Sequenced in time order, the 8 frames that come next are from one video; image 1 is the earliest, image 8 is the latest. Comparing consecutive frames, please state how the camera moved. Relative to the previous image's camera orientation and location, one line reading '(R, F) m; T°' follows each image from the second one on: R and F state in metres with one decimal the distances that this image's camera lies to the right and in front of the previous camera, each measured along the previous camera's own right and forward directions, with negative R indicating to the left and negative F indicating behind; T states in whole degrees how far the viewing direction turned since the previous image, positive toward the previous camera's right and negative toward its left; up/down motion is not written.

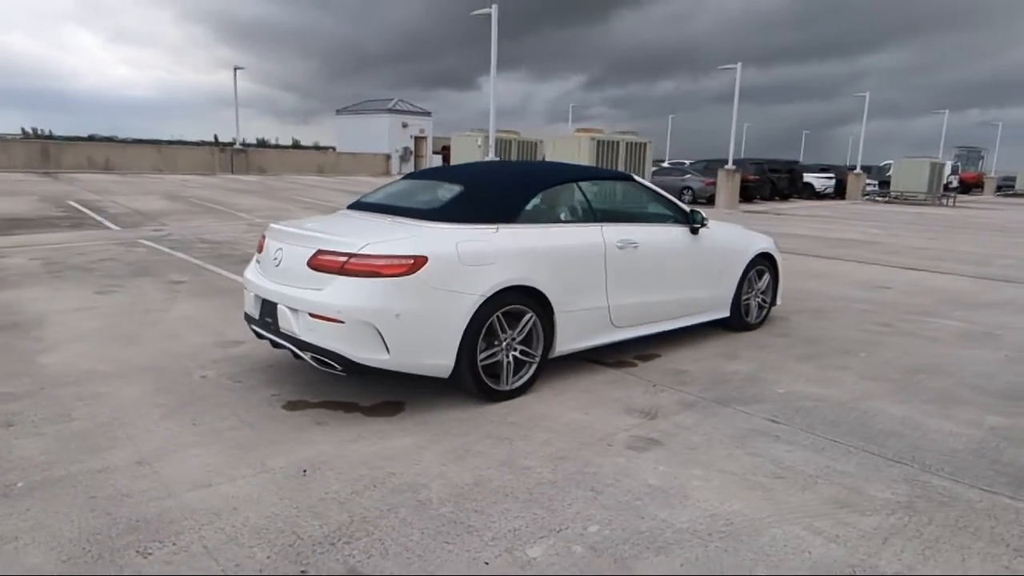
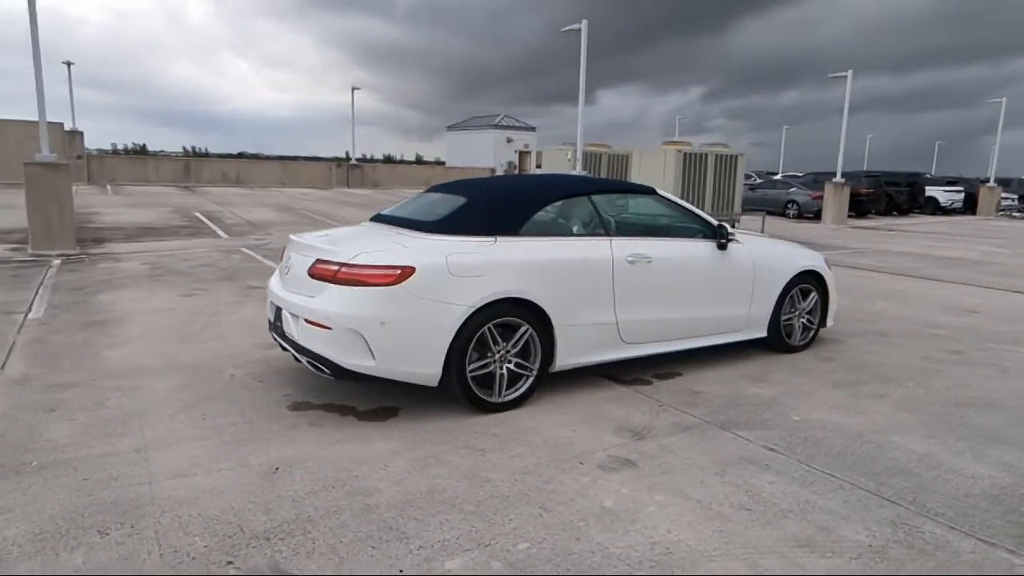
(+0.8, +0.1) m; -10°
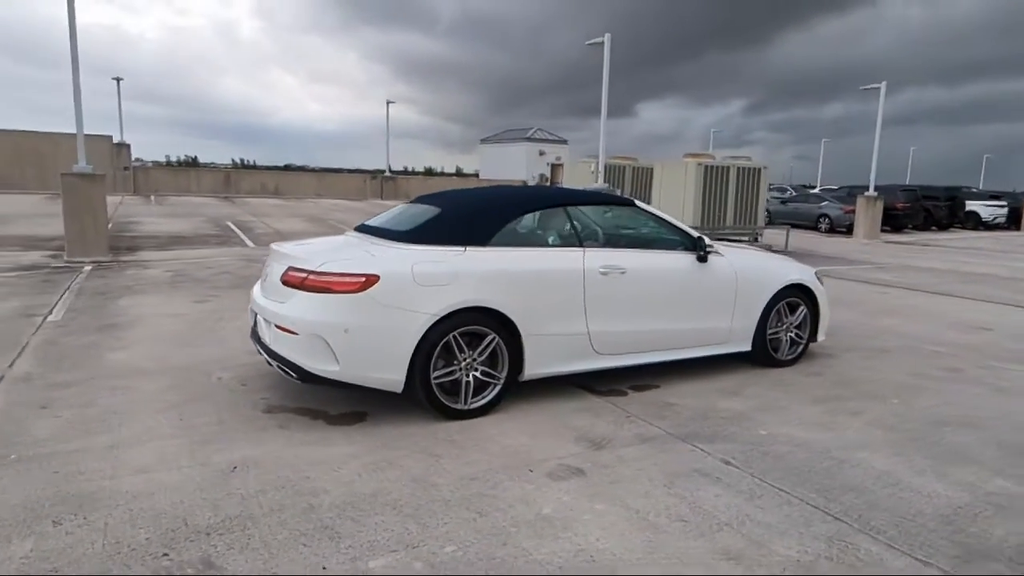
(+0.5, -0.1) m; -3°
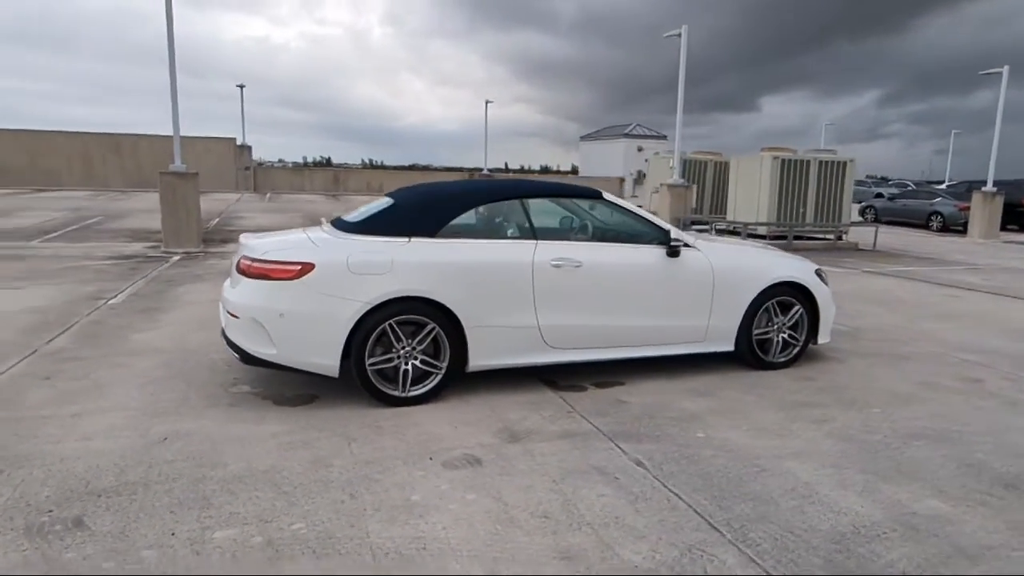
(+1.2, +0.1) m; -10°
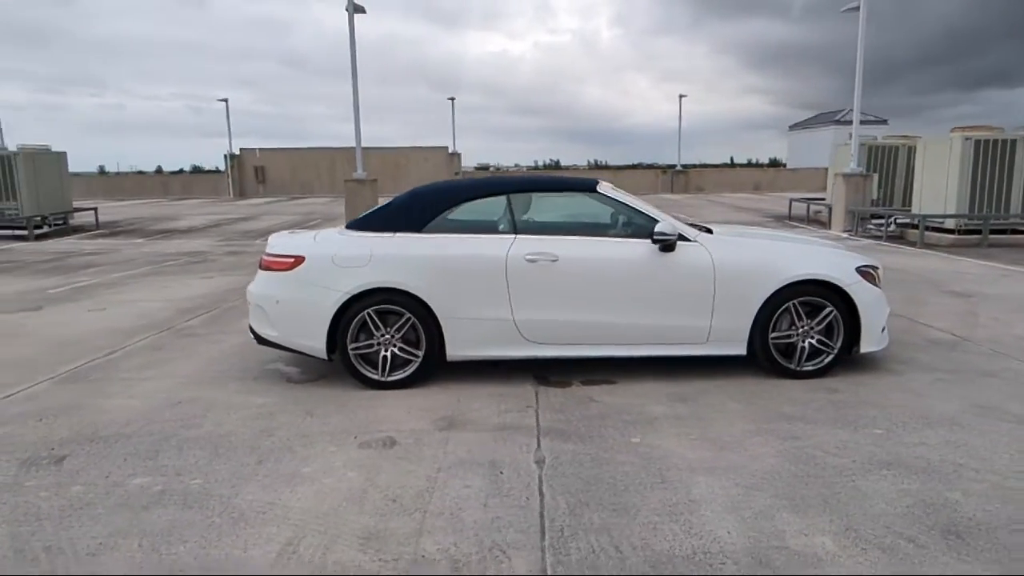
(+1.7, +0.2) m; -19°
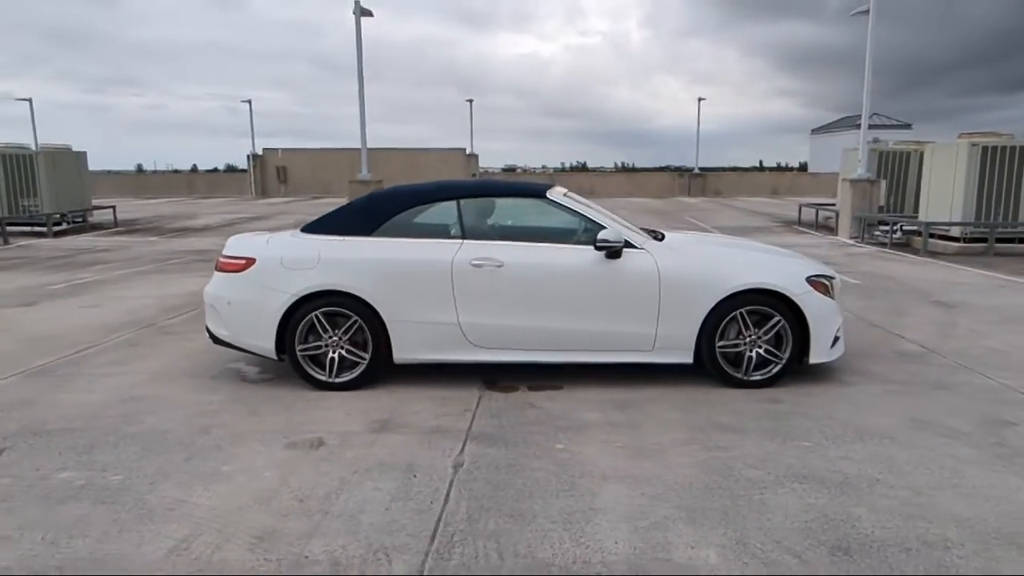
(+0.6, 0.0) m; -2°
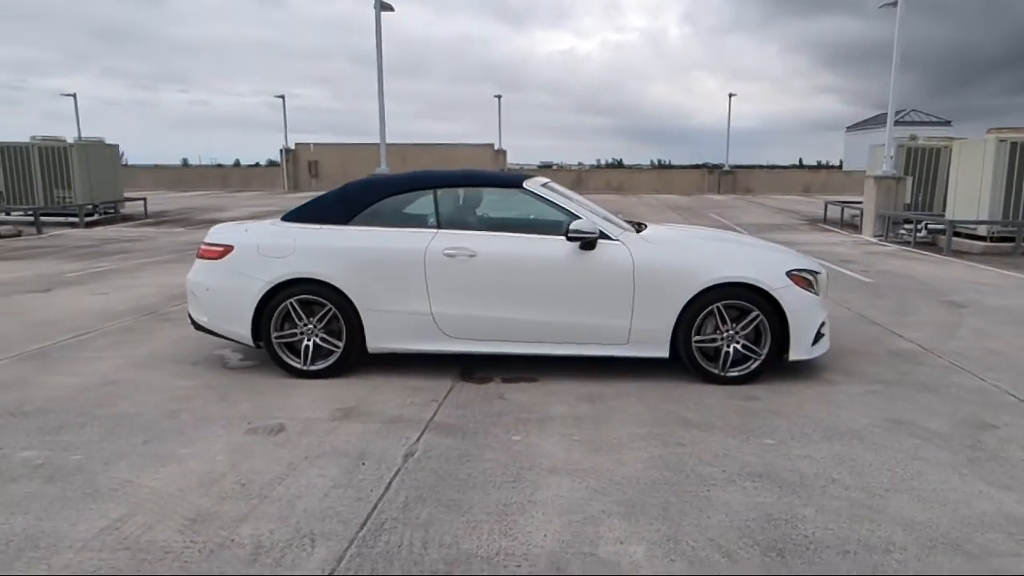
(+0.4, +0.1) m; -3°
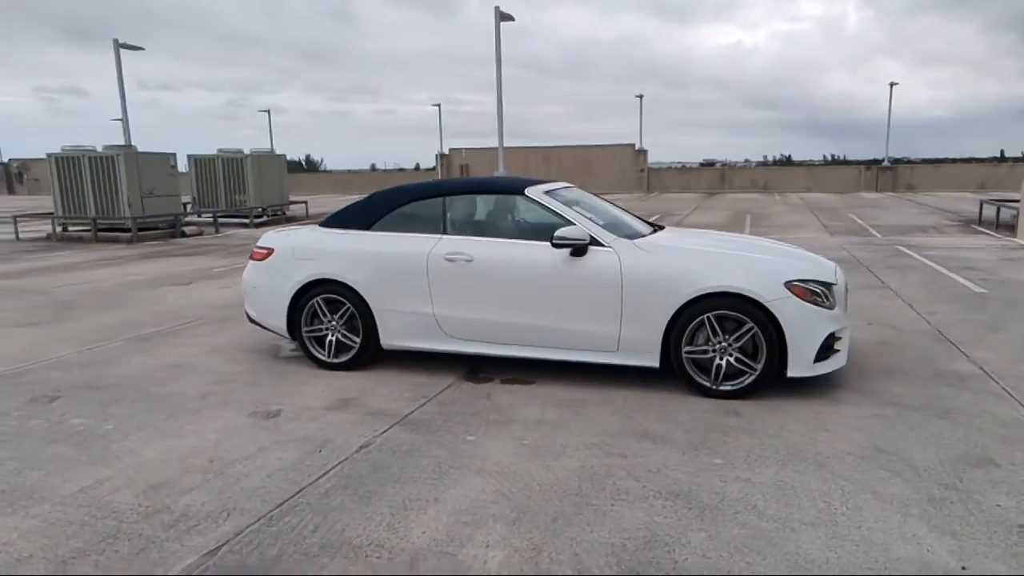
(+1.1, 0.0) m; -13°
